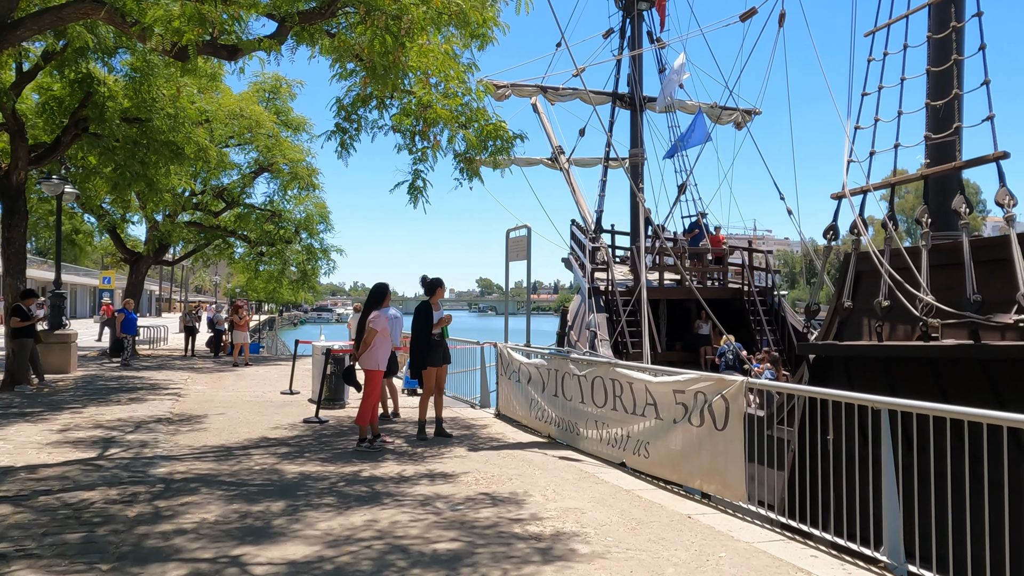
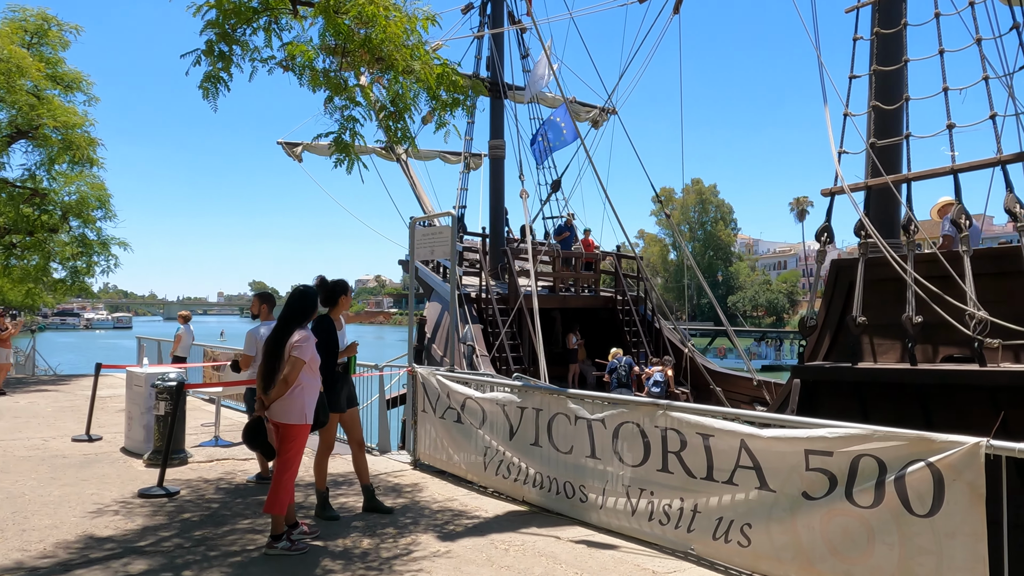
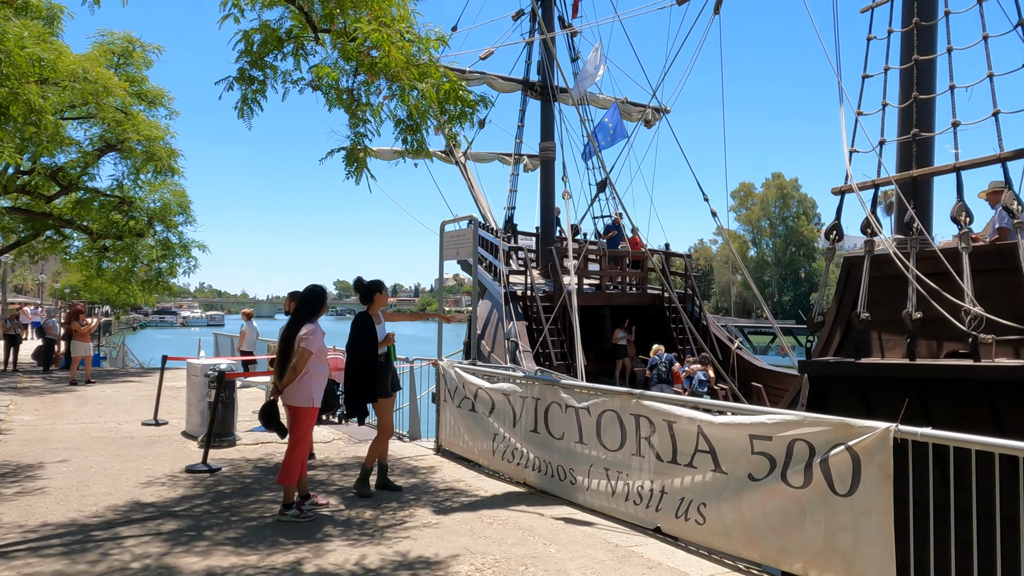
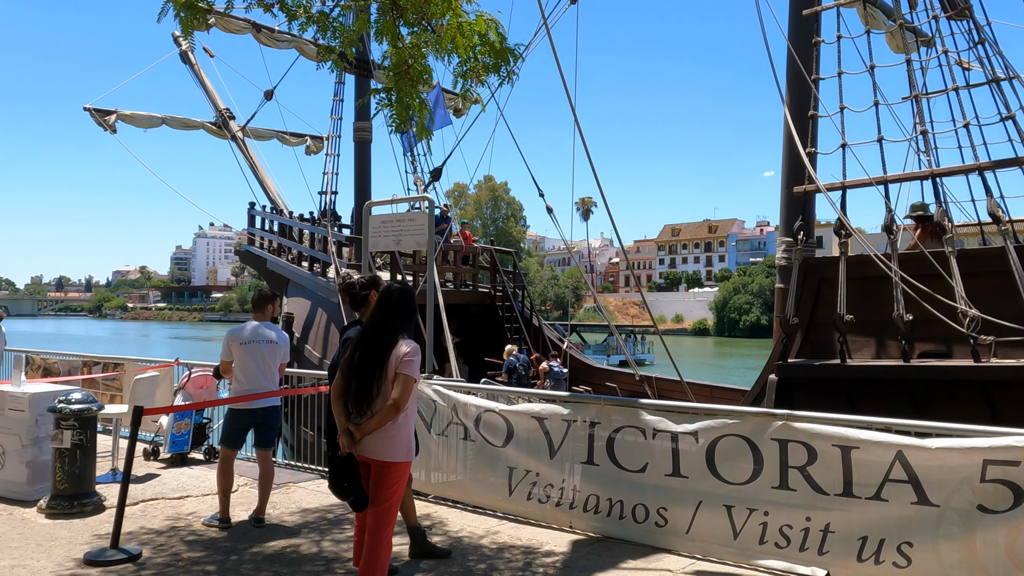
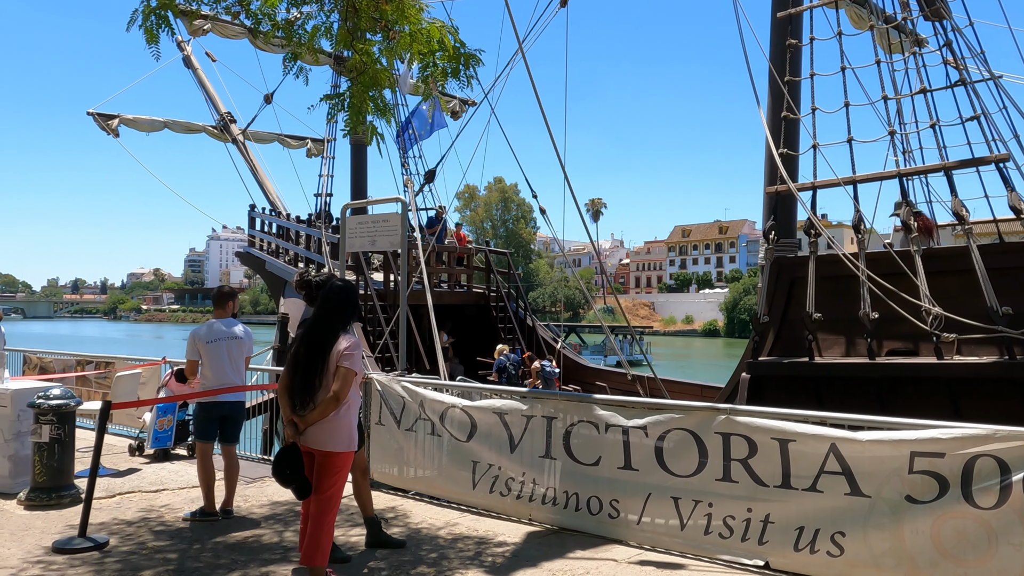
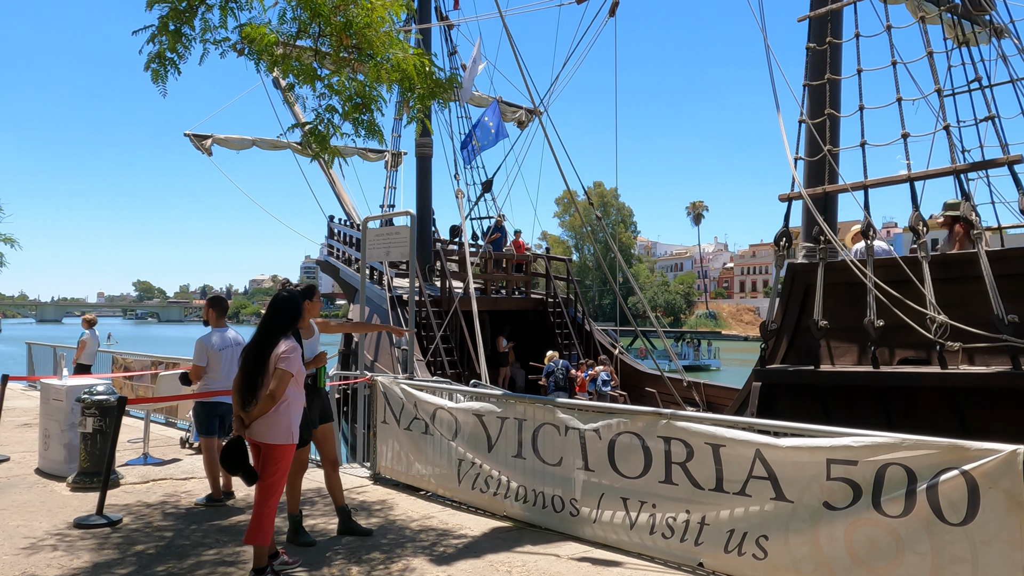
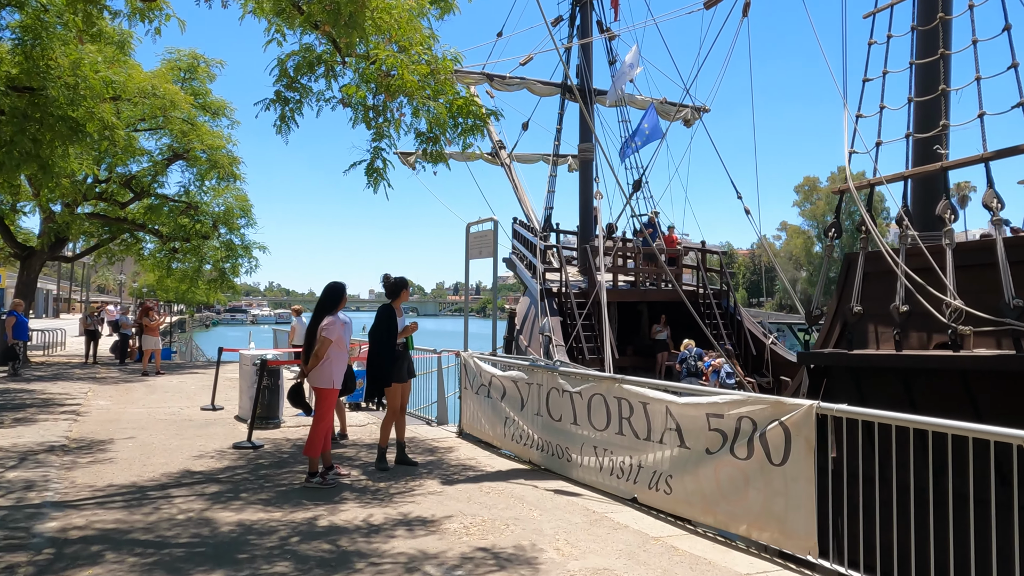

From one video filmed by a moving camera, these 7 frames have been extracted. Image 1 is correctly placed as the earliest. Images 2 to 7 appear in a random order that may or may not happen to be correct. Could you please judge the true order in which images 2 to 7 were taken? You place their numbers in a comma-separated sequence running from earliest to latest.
7, 3, 2, 6, 5, 4
